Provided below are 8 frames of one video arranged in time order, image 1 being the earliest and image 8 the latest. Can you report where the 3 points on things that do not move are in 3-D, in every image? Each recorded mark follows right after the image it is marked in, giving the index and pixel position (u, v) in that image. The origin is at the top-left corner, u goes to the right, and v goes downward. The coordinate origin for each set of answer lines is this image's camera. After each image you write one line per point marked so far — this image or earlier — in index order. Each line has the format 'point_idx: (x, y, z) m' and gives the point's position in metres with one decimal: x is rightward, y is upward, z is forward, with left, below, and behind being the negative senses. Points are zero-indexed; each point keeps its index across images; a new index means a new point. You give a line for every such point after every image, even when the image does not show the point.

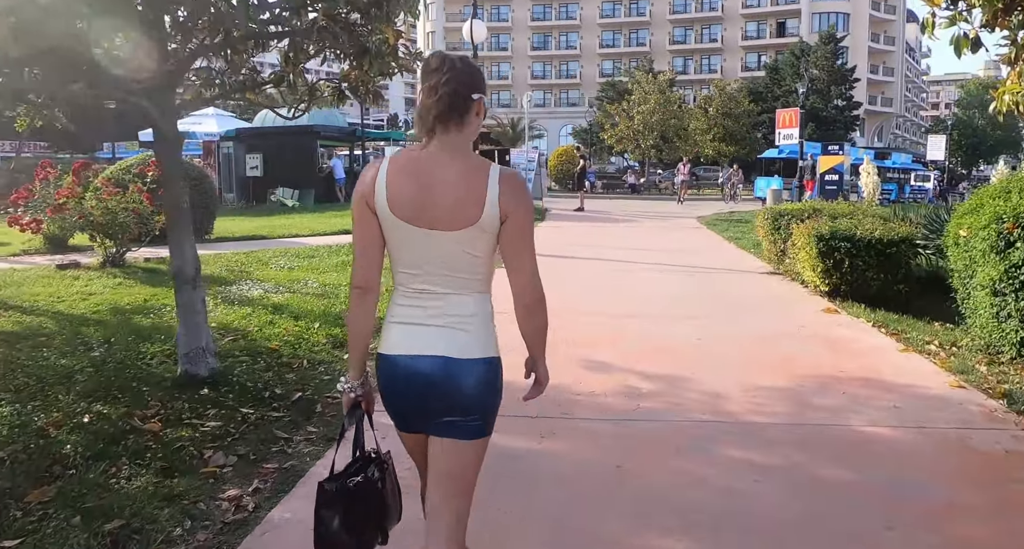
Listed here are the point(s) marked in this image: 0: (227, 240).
0: (-5.4, +0.7, +15.2) m
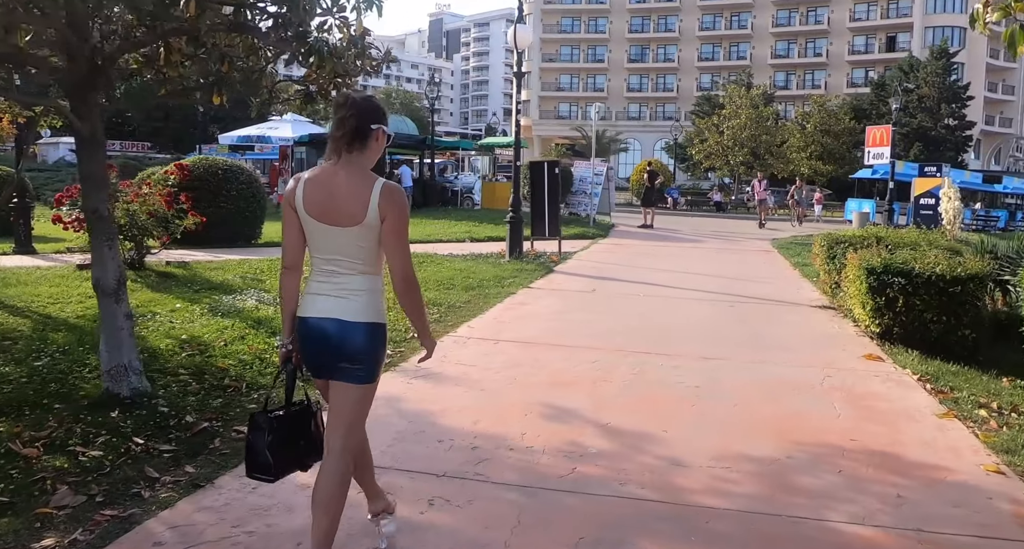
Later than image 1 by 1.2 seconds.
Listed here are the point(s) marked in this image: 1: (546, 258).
0: (-4.5, +0.6, +15.0) m
1: (+0.5, +0.3, +13.0) m
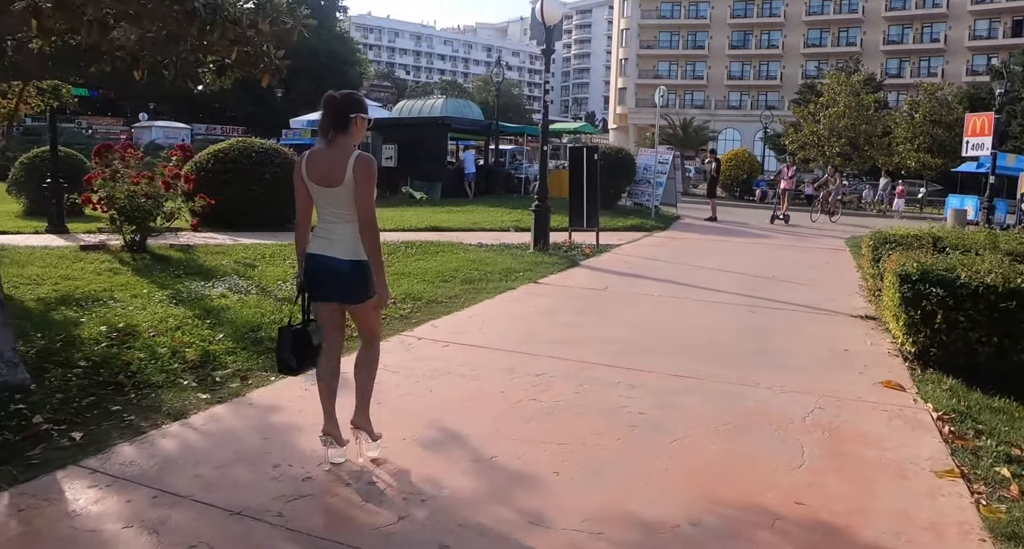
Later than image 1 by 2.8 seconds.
0: (-3.8, +0.8, +14.6) m
1: (+1.0, +0.4, +12.0) m
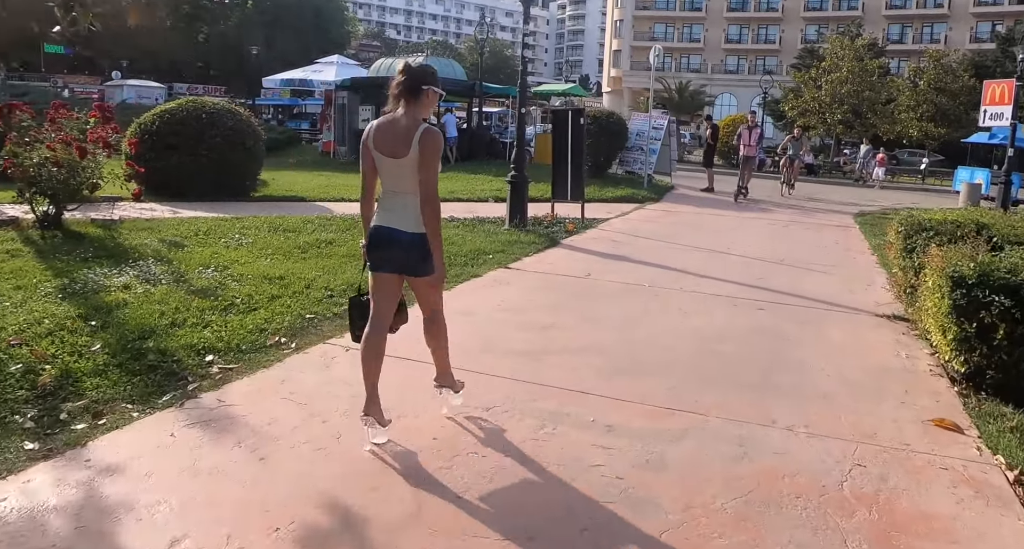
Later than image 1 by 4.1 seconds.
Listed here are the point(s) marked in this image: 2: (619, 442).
0: (-4.1, +1.3, +13.3) m
1: (+0.6, +0.6, +10.8) m
2: (+0.5, -0.8, +3.7) m
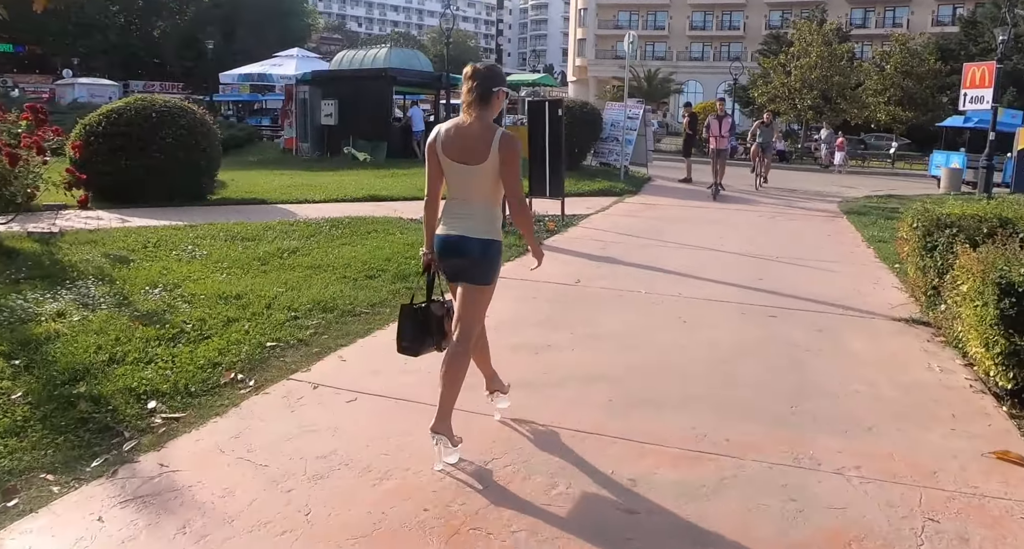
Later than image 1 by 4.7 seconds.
0: (-4.5, +1.1, +12.4) m
1: (+0.3, +0.6, +10.1) m
2: (+0.5, -0.9, +3.1) m
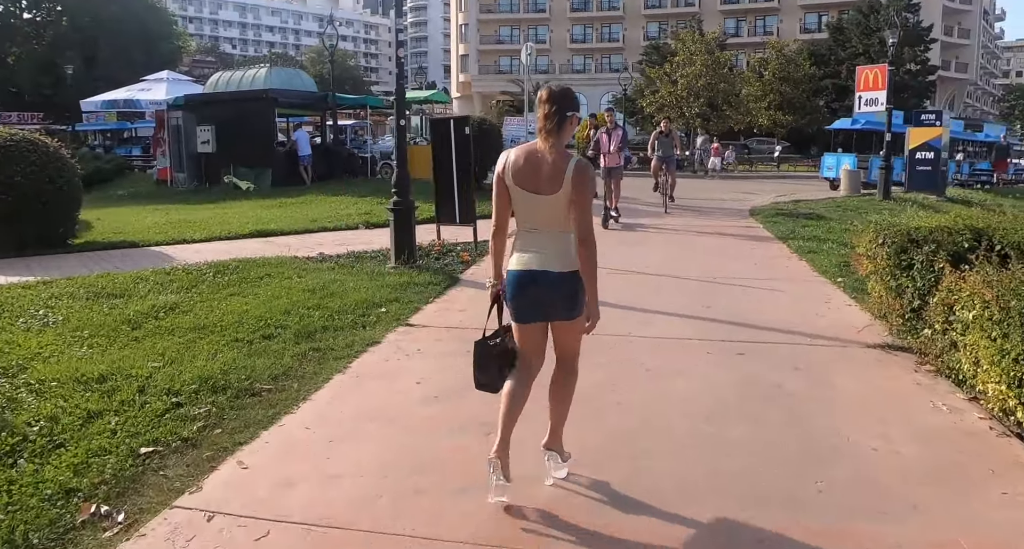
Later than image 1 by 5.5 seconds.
0: (-5.8, +0.4, +10.9) m
1: (-0.7, +0.2, +9.2) m
2: (+0.5, -1.1, +2.2) m
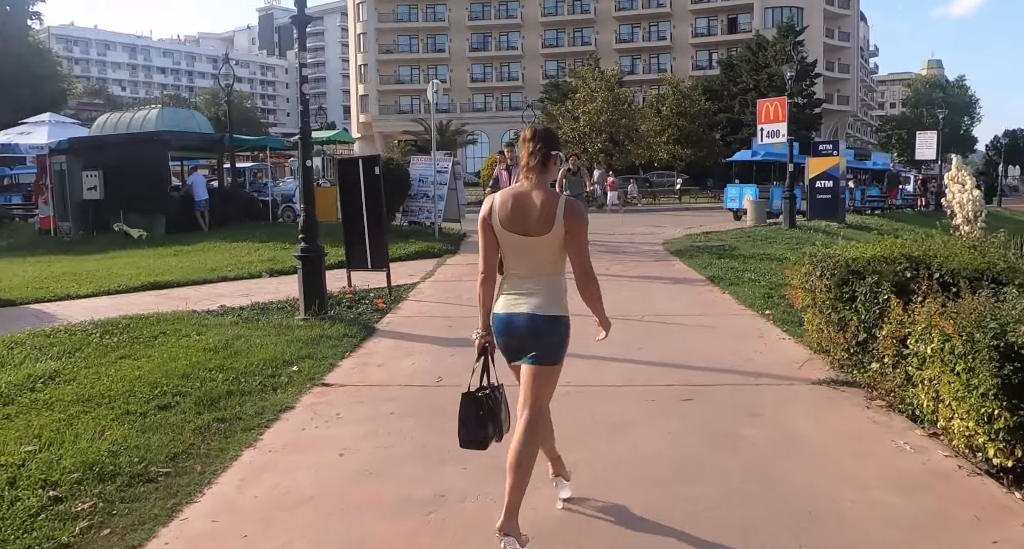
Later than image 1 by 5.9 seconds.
0: (-6.8, -0.4, +9.7) m
1: (-1.5, -0.3, +8.7) m
2: (+0.5, -1.3, +1.8) m
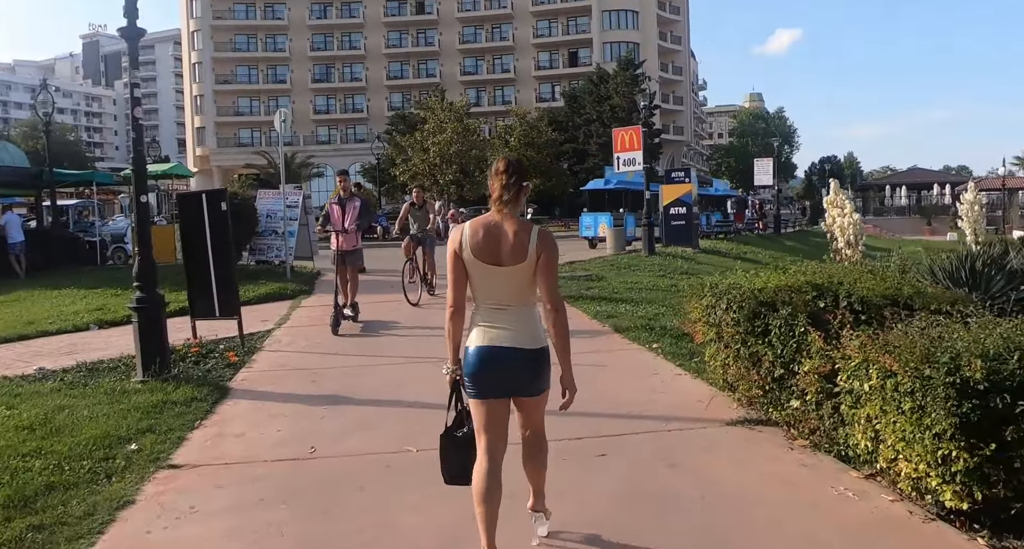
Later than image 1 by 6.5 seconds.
0: (-8.1, -1.1, +7.7) m
1: (-2.7, -0.8, +7.6) m
2: (+0.5, -1.4, +1.2) m
